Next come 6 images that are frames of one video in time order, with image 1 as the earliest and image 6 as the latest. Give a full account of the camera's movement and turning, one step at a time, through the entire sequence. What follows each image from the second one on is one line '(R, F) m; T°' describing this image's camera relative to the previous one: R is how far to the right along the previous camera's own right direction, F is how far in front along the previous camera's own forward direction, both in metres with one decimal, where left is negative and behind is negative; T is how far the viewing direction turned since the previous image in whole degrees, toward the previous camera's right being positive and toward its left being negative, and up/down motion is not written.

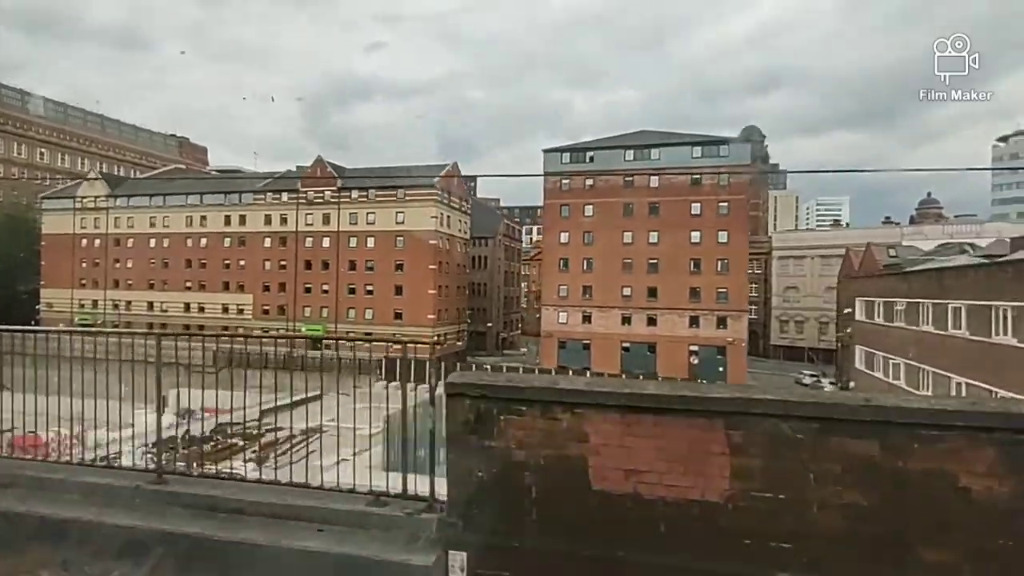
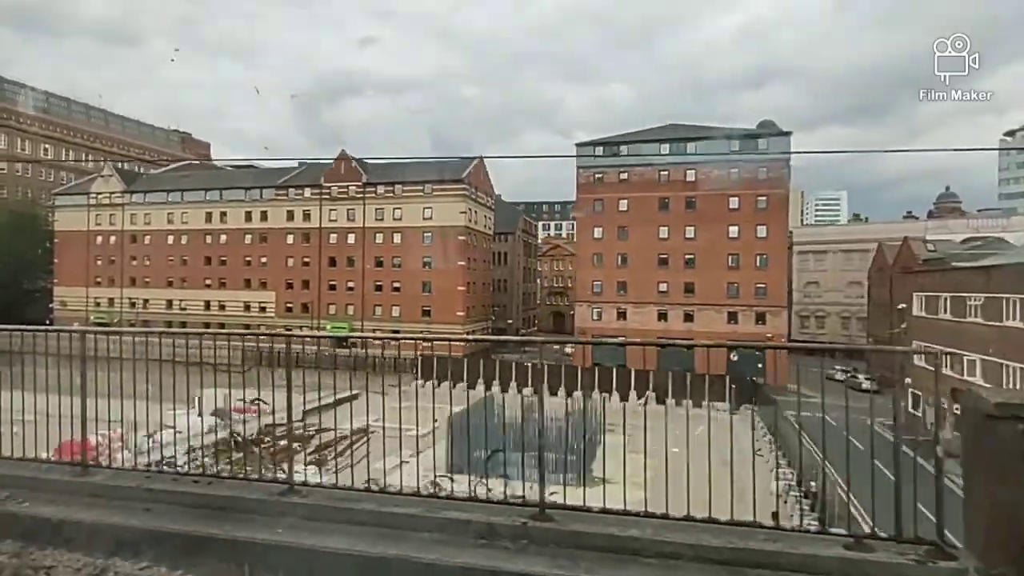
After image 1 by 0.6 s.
(-0.9, +0.2) m; +1°
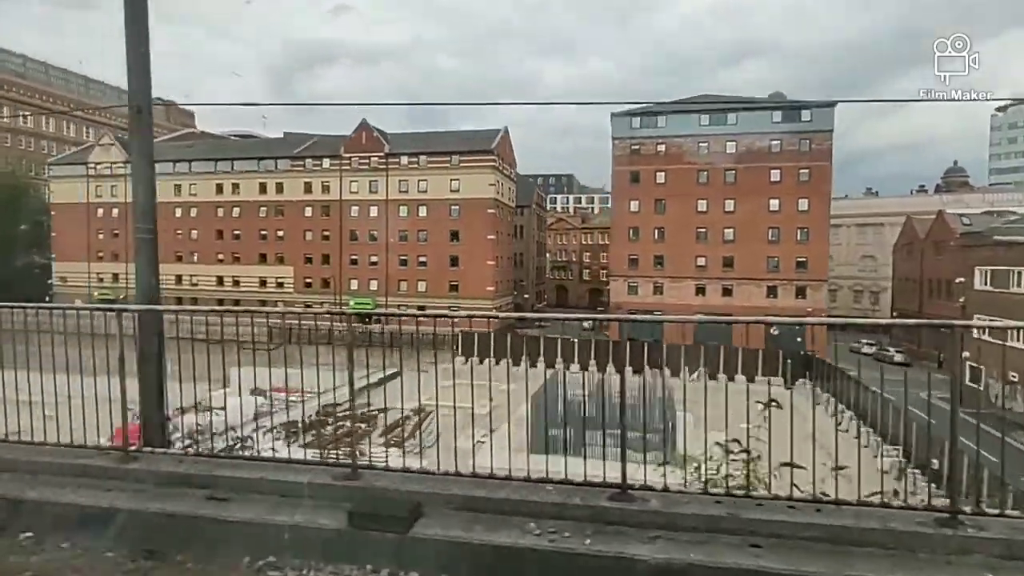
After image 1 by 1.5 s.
(-1.3, +0.3) m; +2°
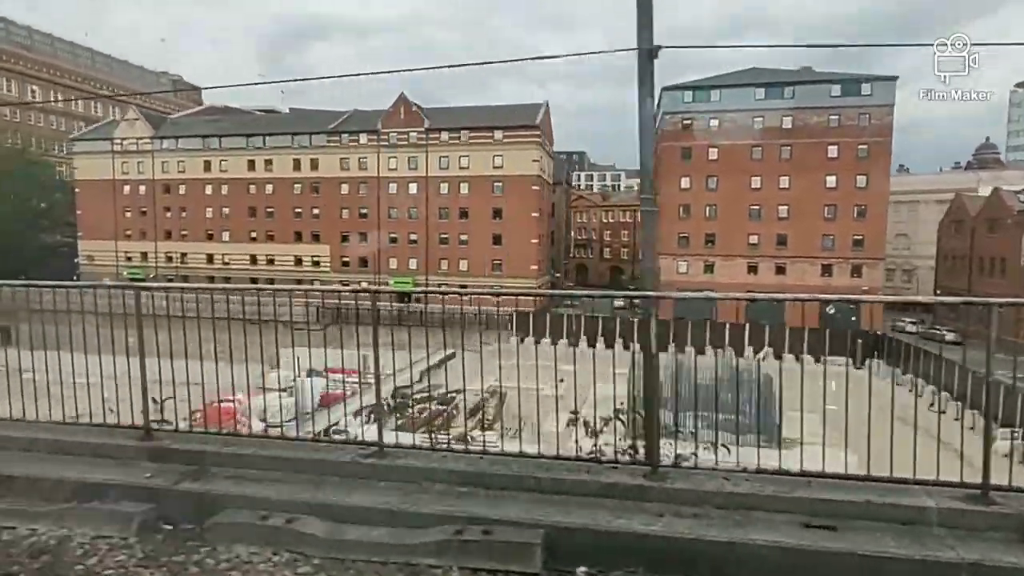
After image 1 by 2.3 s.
(-1.1, +0.2) m; 0°
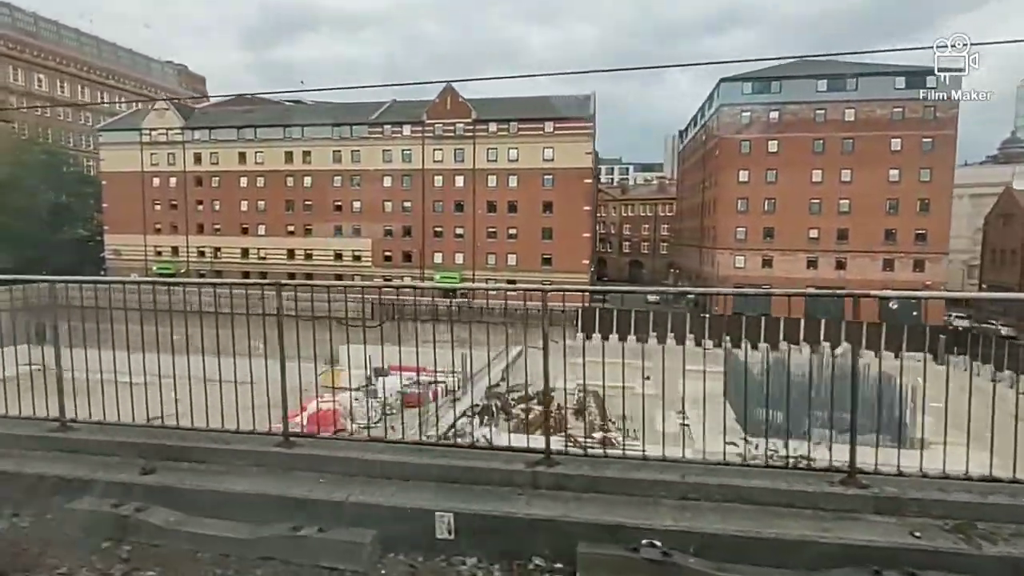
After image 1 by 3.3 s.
(-1.4, +0.3) m; +1°
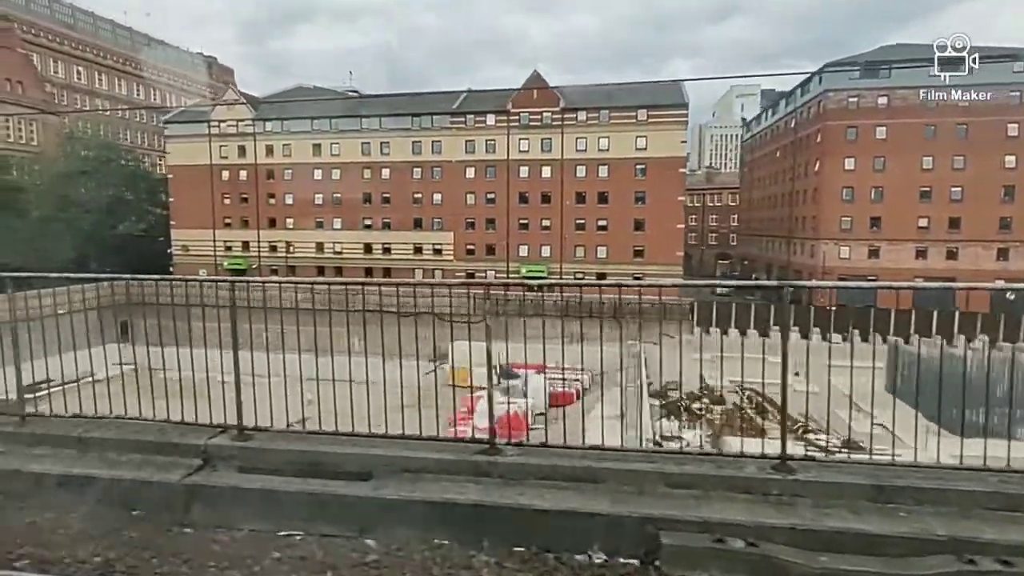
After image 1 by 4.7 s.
(-2.1, +0.3) m; 0°
